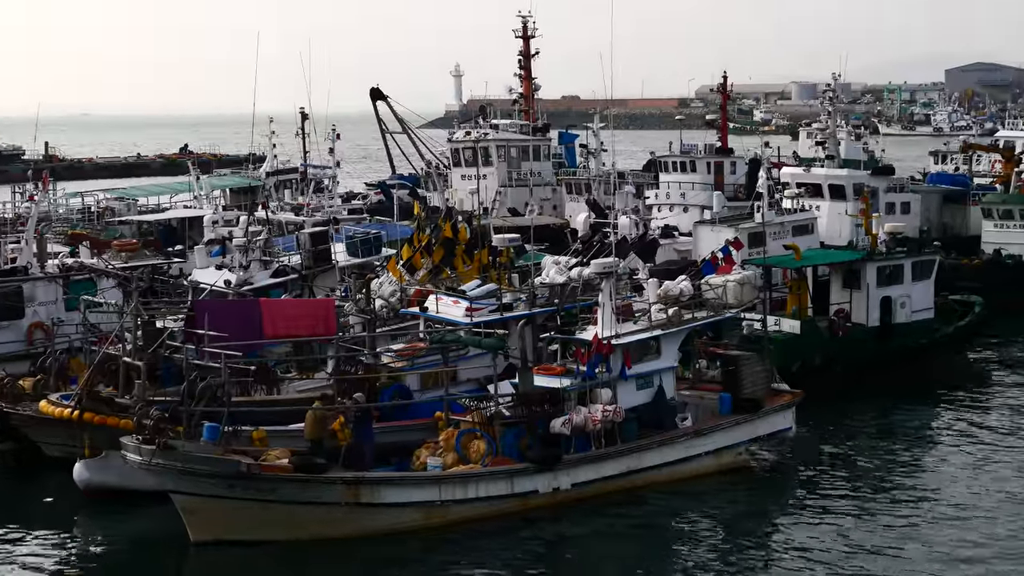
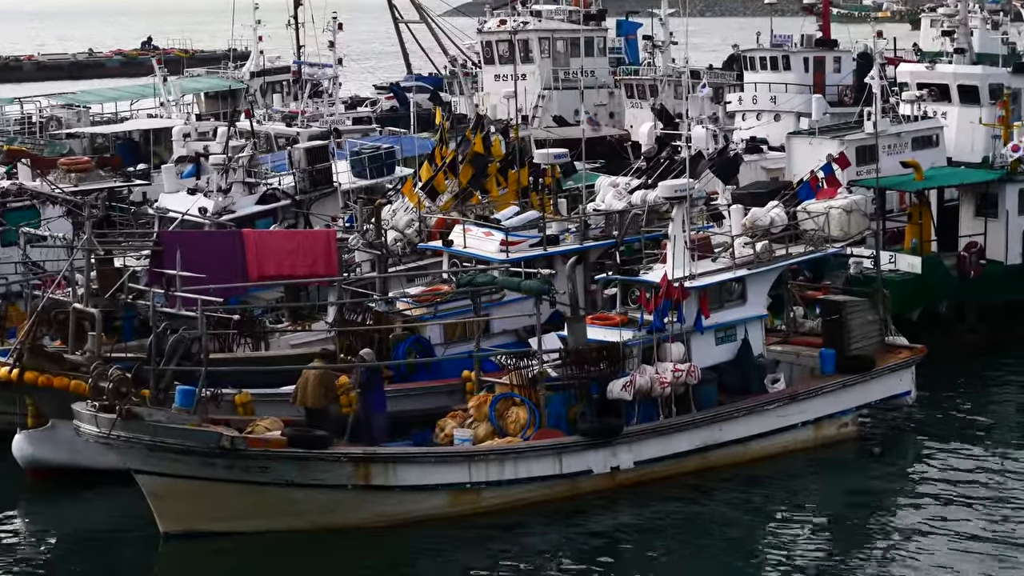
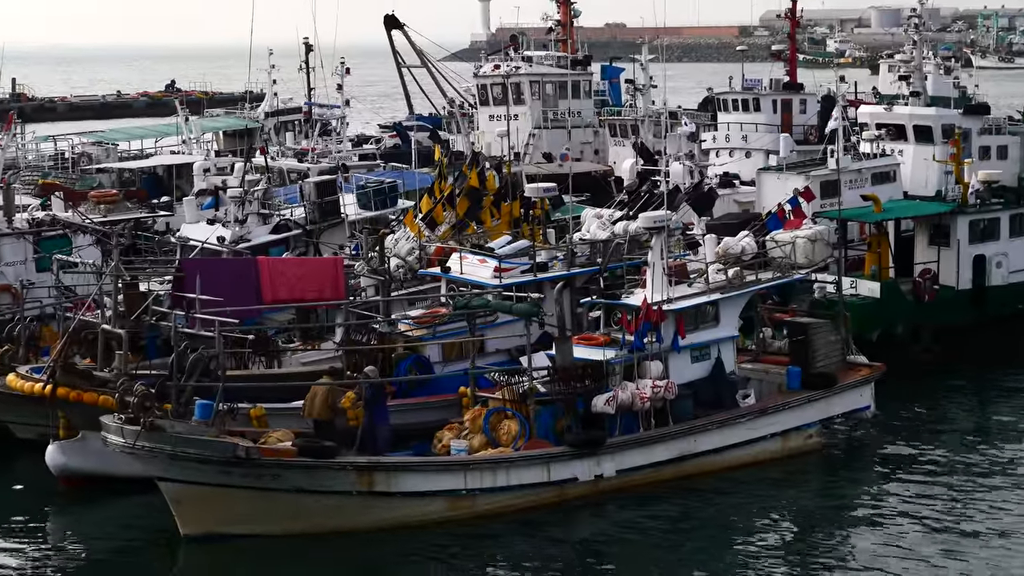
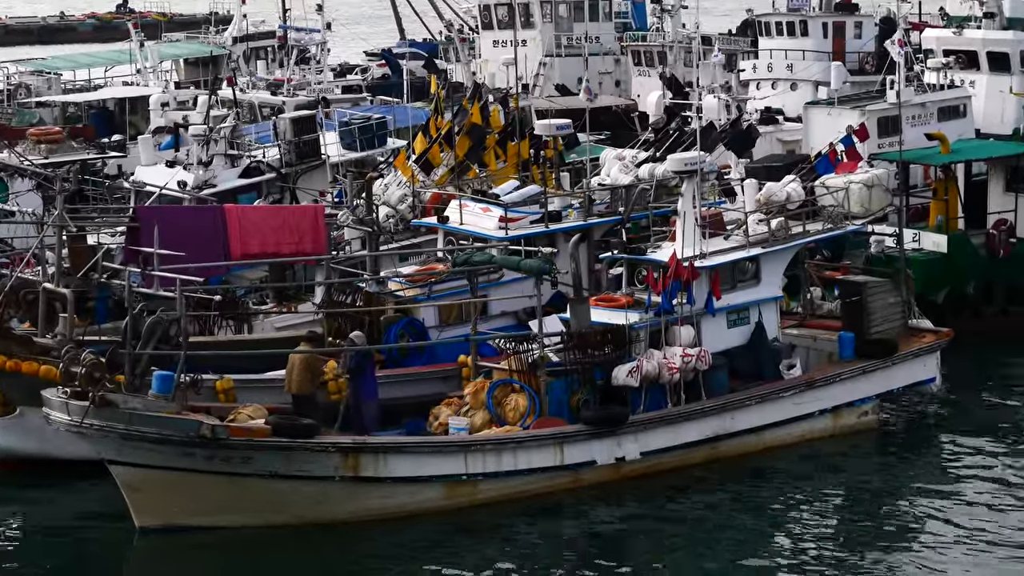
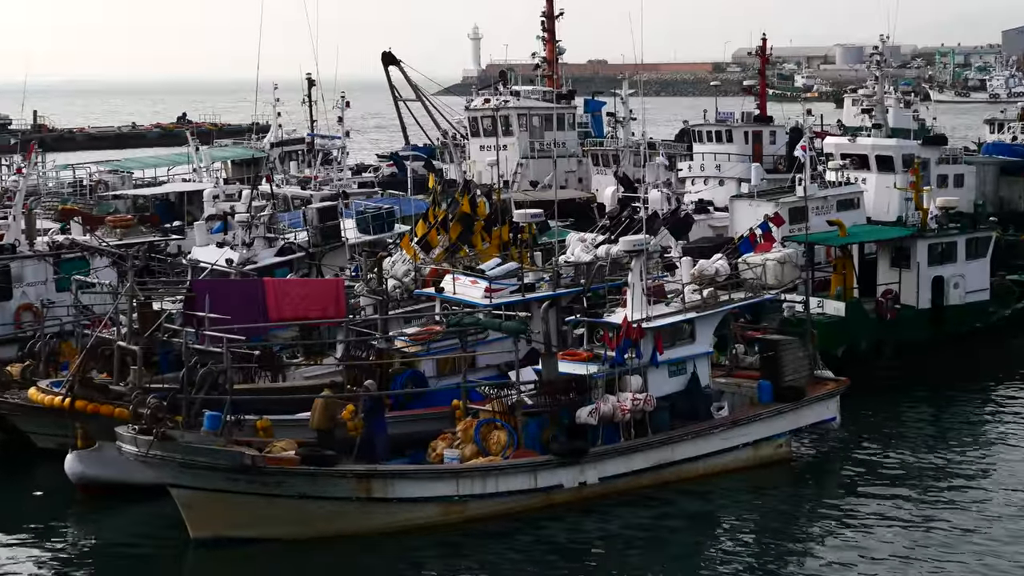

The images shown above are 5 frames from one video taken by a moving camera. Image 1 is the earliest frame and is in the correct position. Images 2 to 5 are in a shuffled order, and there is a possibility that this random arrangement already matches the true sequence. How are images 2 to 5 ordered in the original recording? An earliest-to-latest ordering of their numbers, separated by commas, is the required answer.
5, 3, 2, 4
